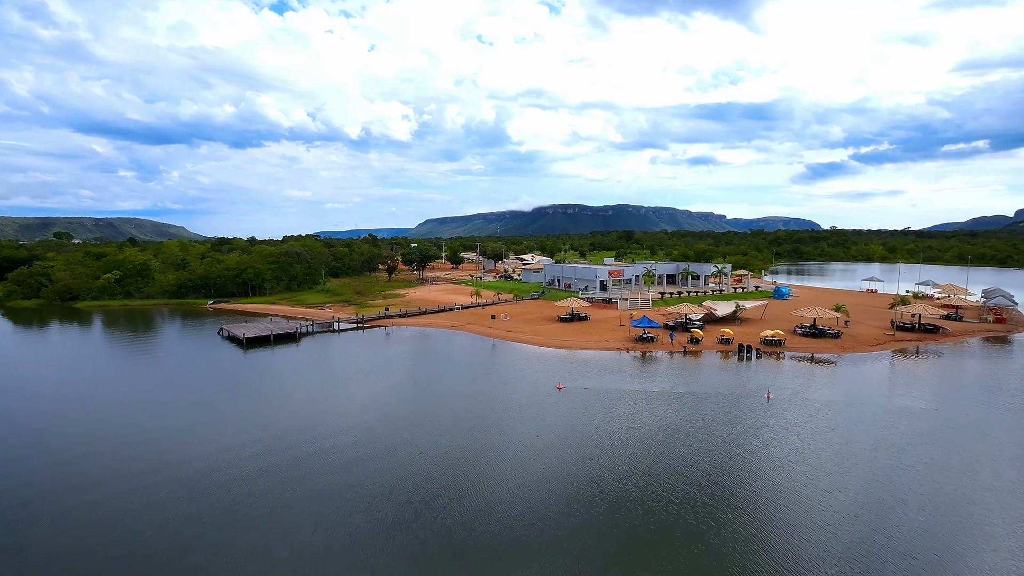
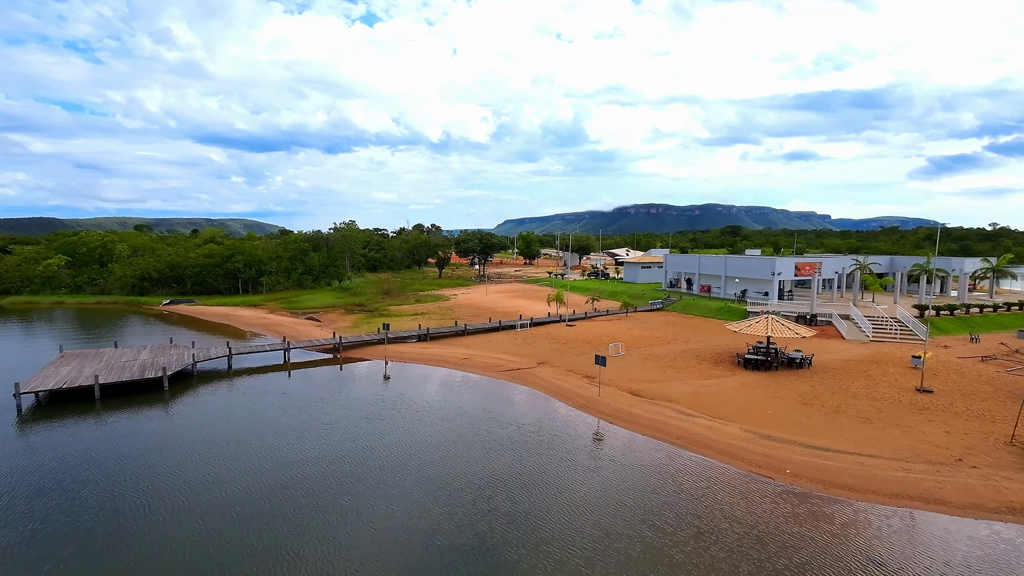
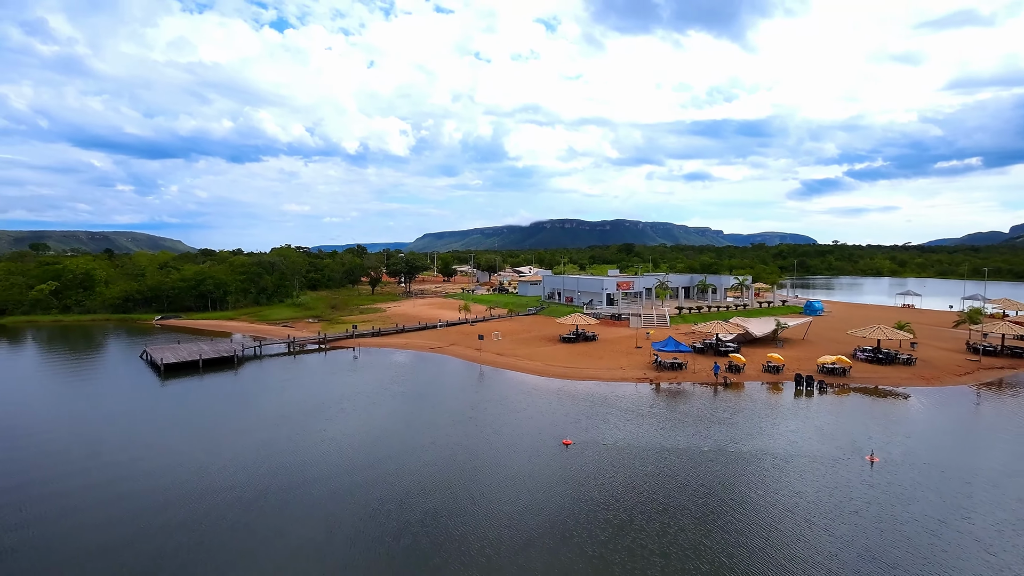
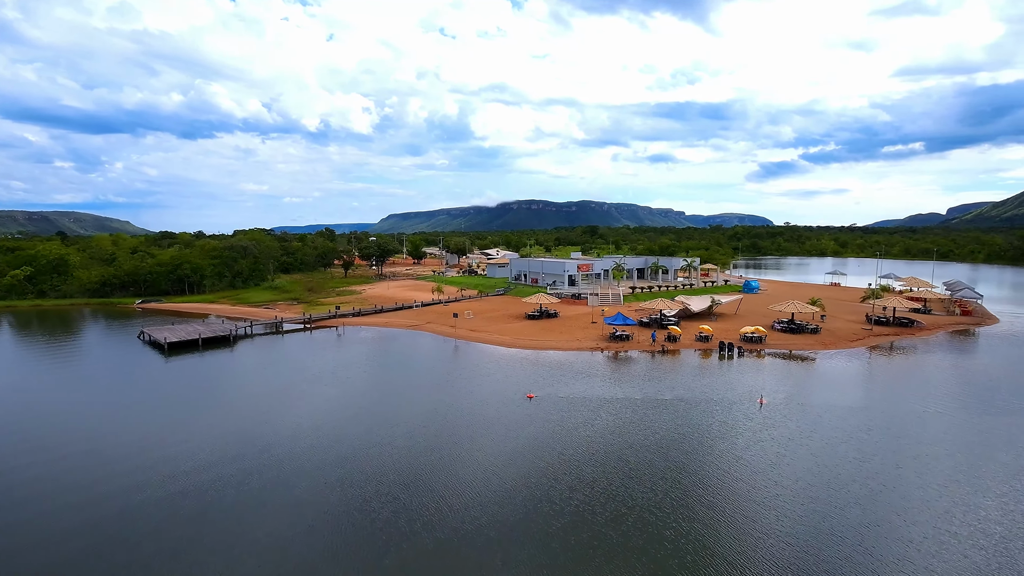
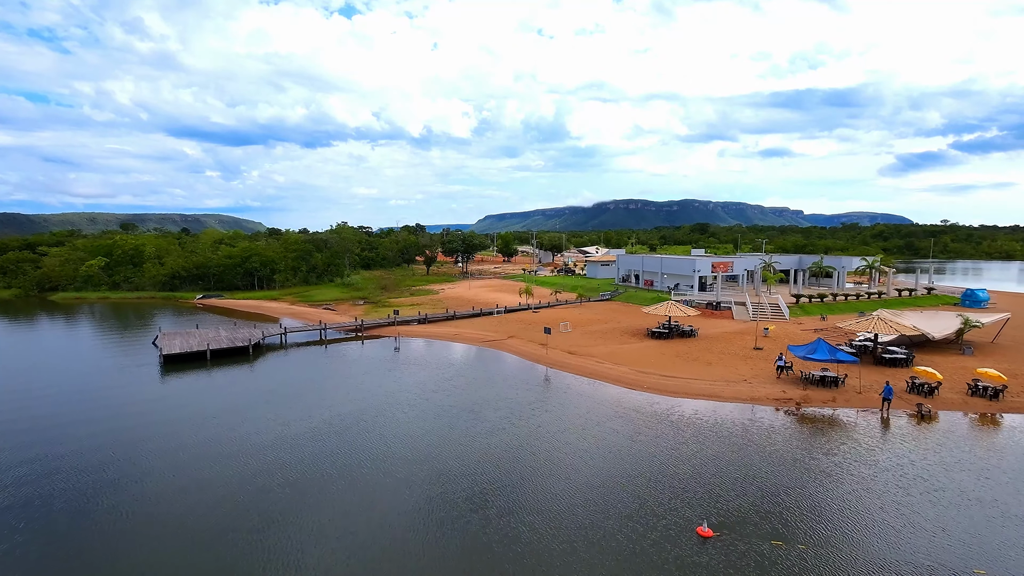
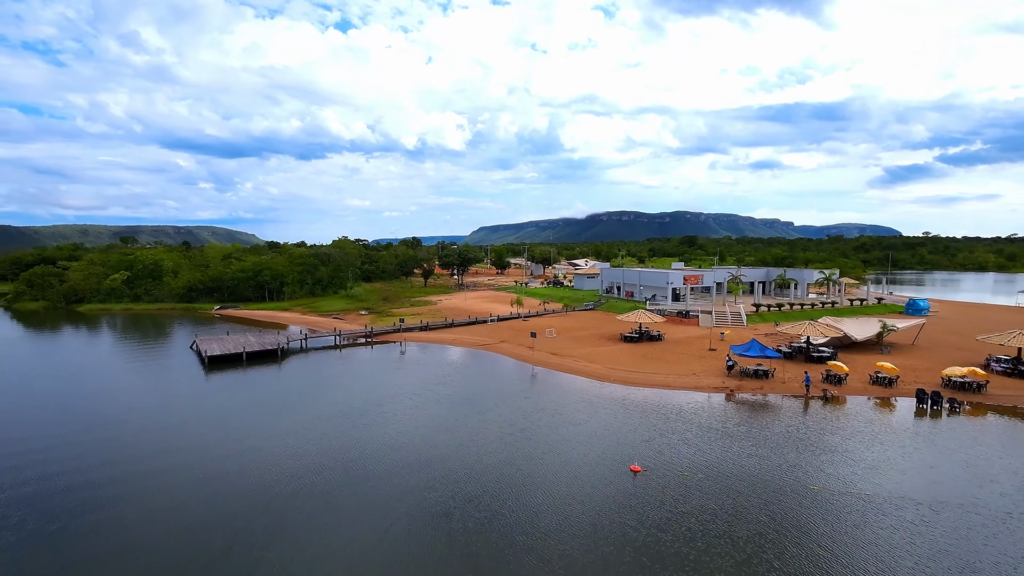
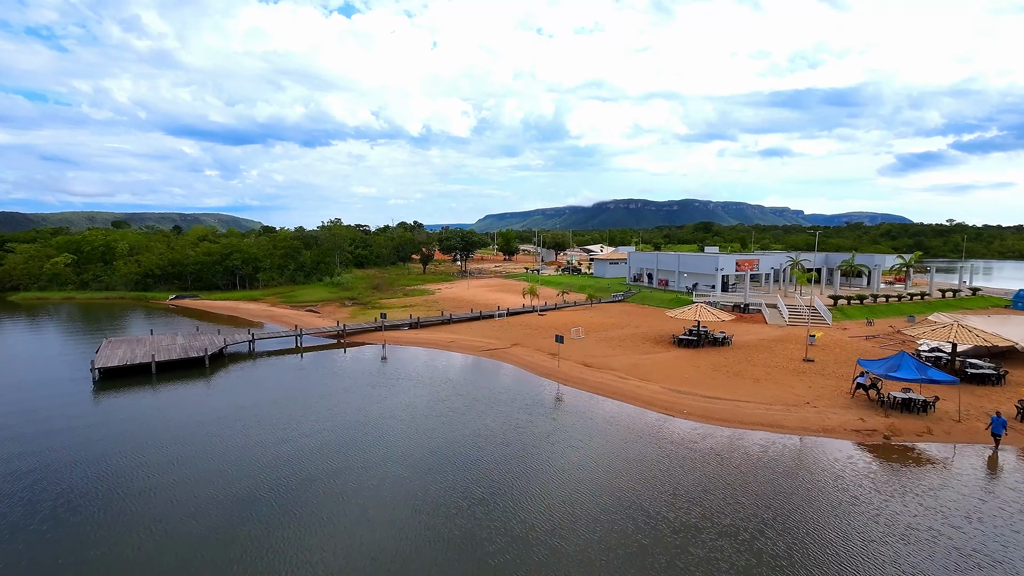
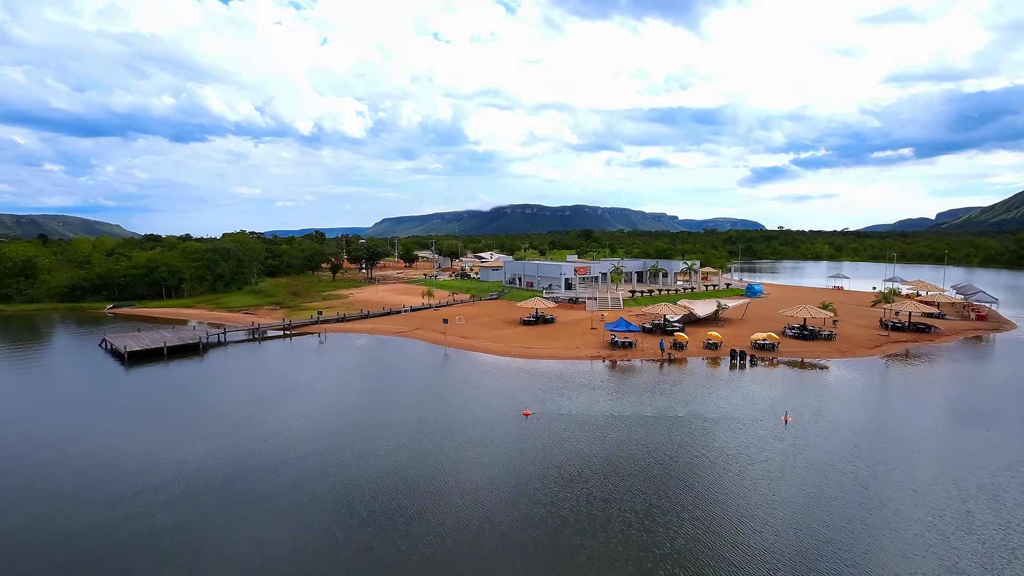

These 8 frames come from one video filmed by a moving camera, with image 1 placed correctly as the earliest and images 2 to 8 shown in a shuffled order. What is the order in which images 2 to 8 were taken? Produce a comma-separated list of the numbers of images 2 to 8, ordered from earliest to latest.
4, 8, 3, 6, 5, 7, 2
